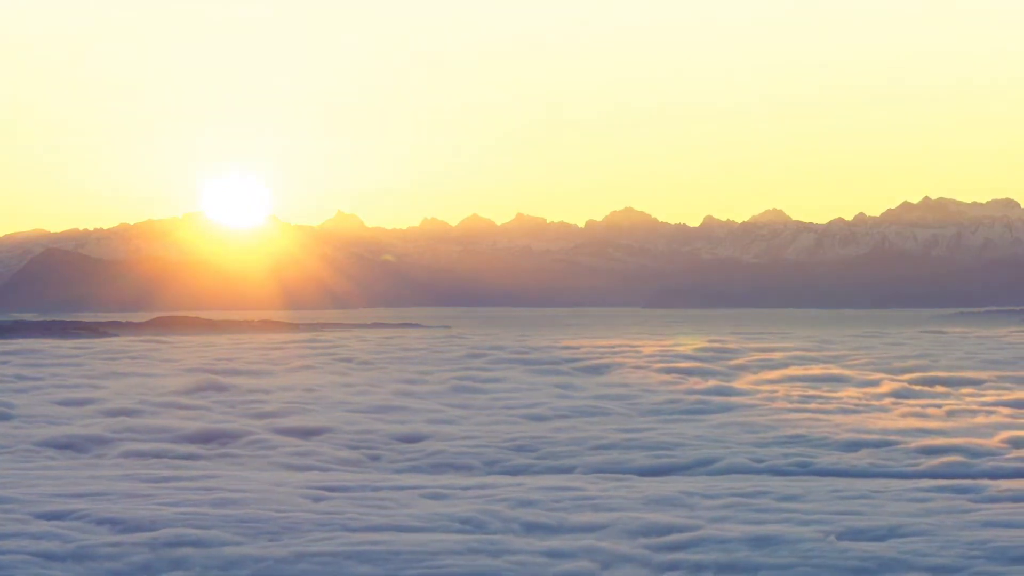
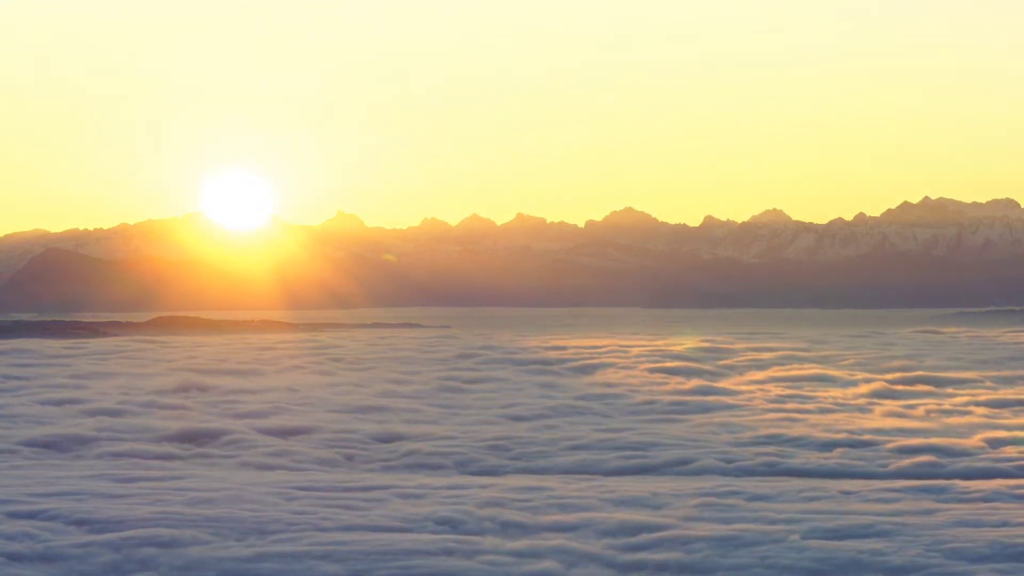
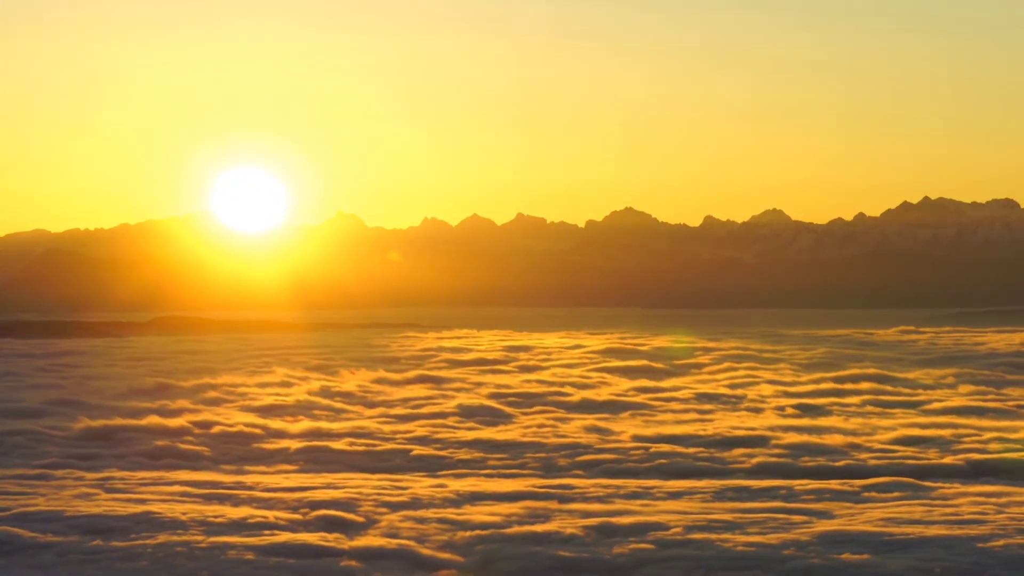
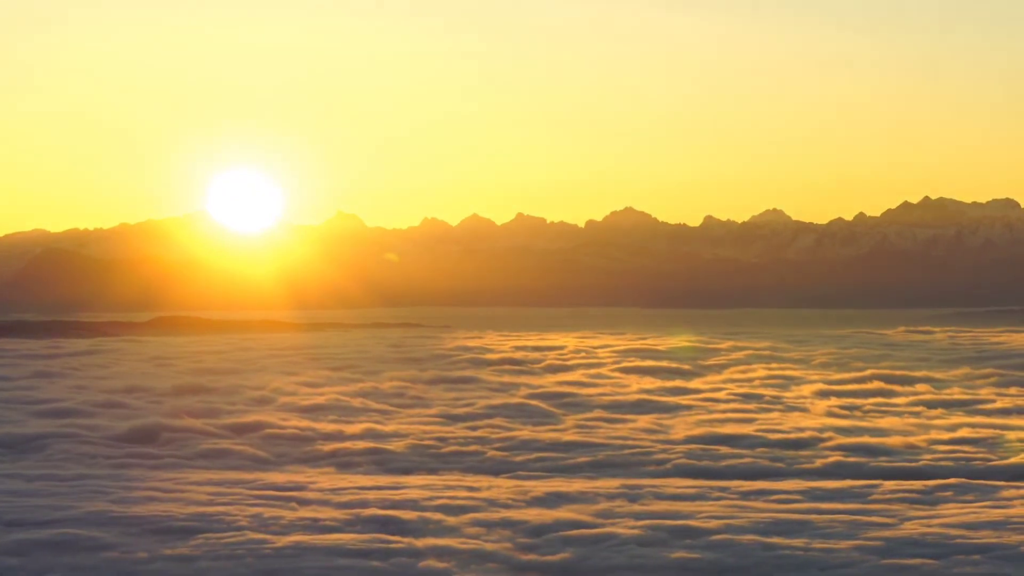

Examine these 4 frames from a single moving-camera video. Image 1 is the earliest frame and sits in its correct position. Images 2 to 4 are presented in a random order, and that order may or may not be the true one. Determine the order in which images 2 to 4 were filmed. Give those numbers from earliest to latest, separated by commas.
2, 4, 3
